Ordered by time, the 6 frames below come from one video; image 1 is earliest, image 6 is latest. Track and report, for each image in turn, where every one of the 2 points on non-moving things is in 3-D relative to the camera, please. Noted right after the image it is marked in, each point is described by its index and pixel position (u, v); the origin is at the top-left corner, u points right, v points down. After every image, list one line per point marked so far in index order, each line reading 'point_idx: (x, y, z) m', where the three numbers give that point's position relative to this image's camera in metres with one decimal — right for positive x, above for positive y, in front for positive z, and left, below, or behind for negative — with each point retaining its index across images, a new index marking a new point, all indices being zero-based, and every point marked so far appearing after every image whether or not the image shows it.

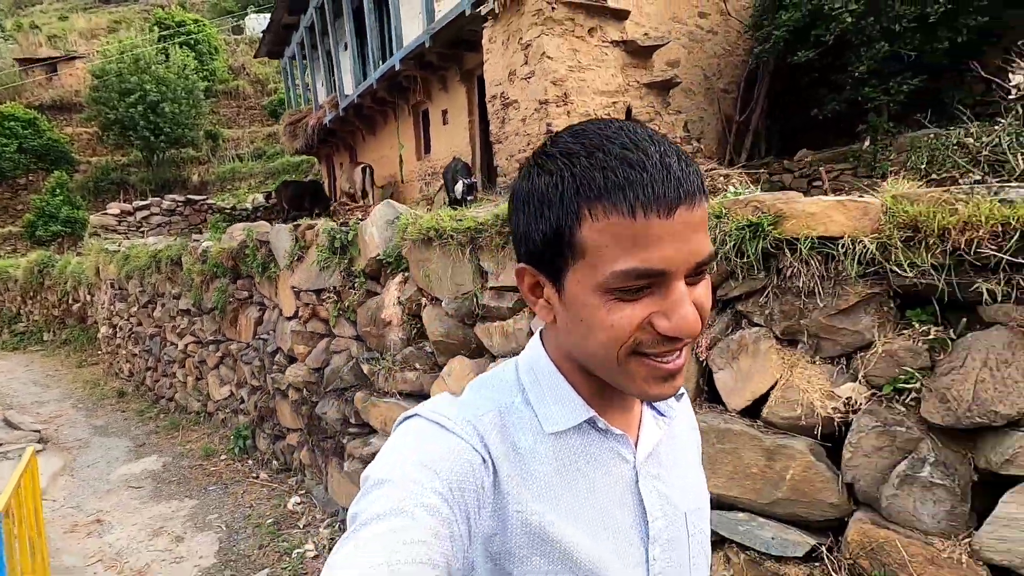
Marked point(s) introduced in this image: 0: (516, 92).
0: (0.0, +1.5, +4.1) m
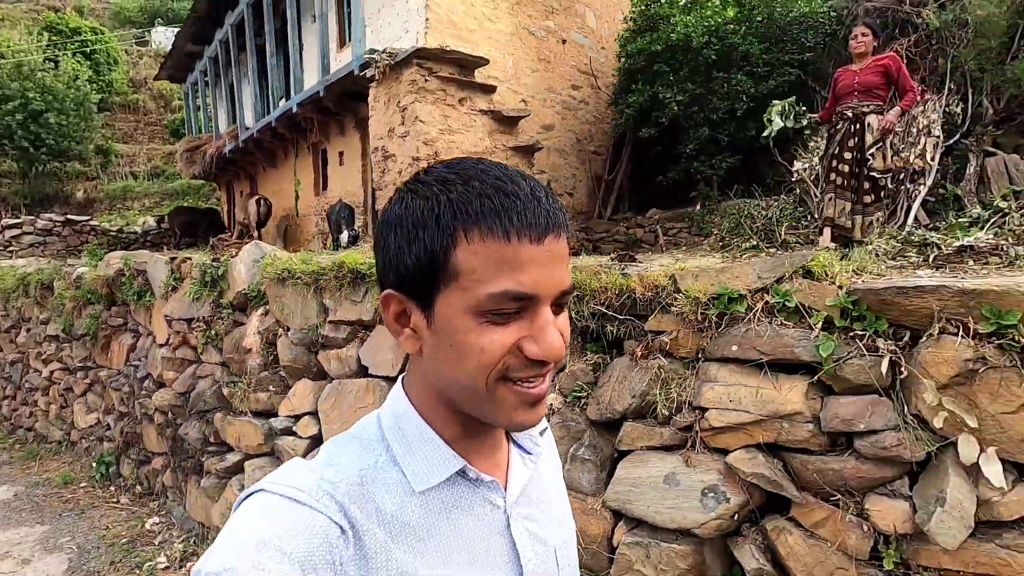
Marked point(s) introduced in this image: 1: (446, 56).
0: (-1.0, +1.2, +4.6) m
1: (-0.5, +1.9, +4.4) m
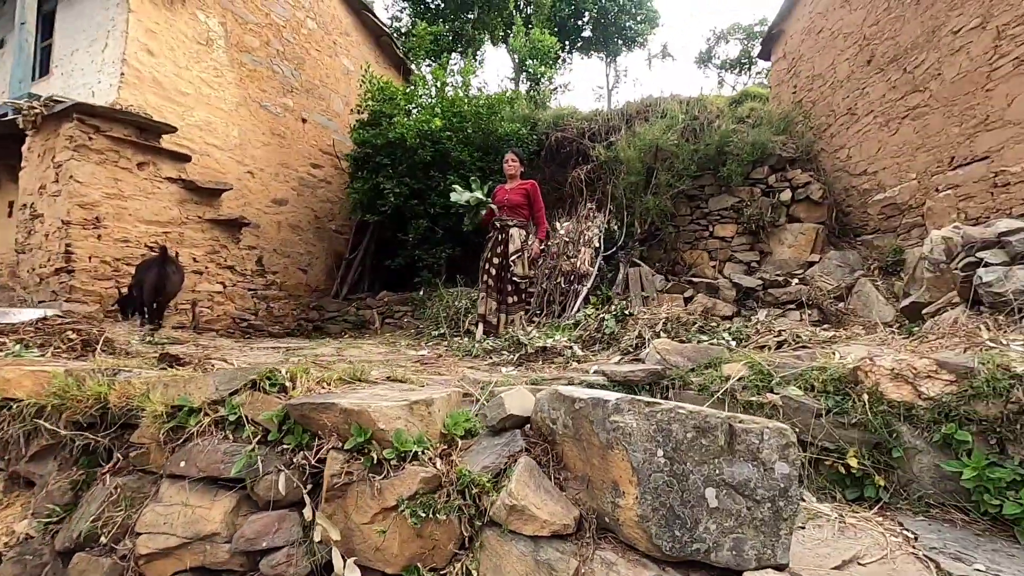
0: (-3.5, +0.6, +3.9) m
1: (-2.9, +1.3, +4.0) m
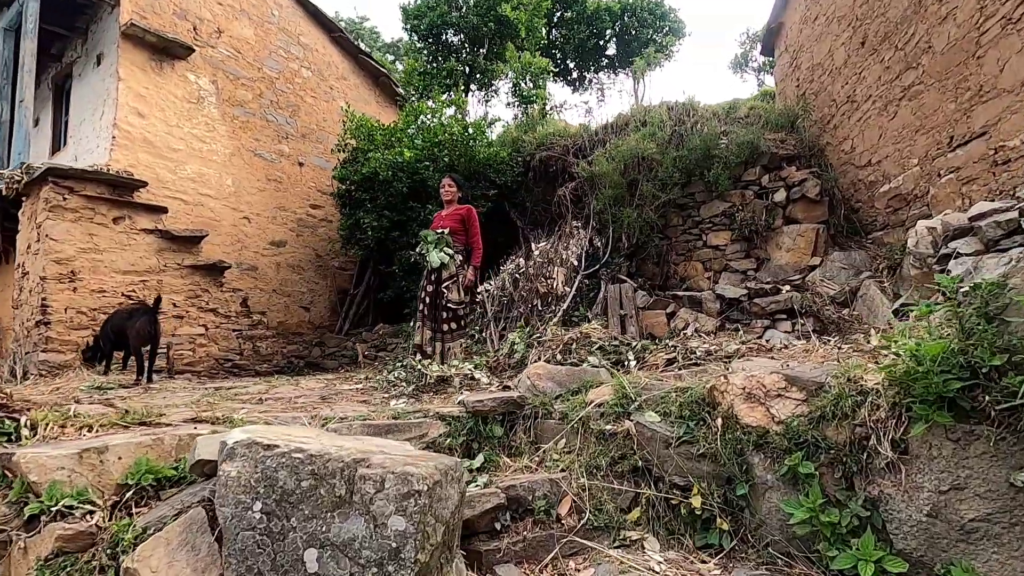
0: (-3.8, +0.2, +4.3) m
1: (-3.4, +0.9, +4.3) m
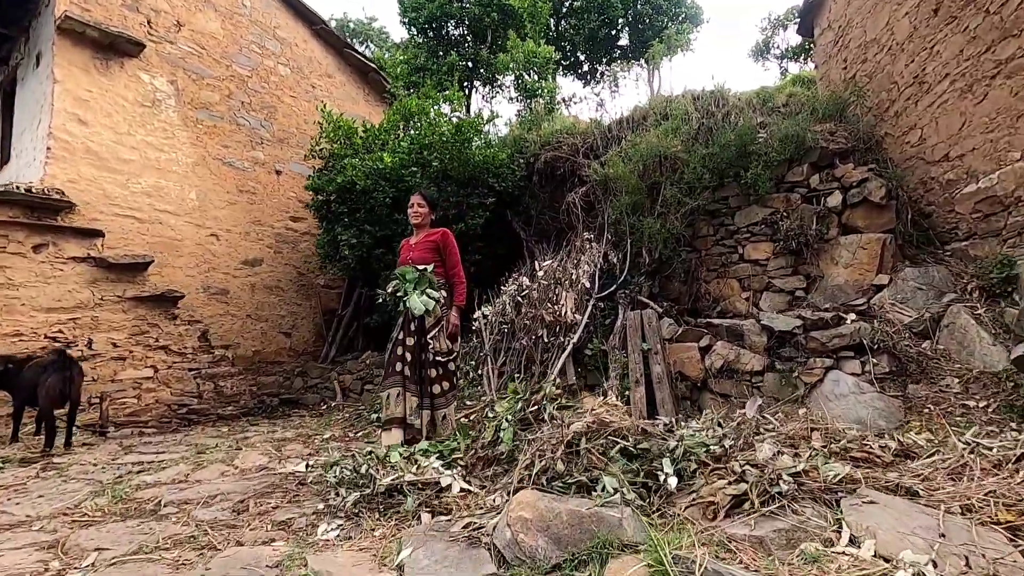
0: (-3.9, -0.1, +3.6) m
1: (-3.4, +0.6, +3.6) m
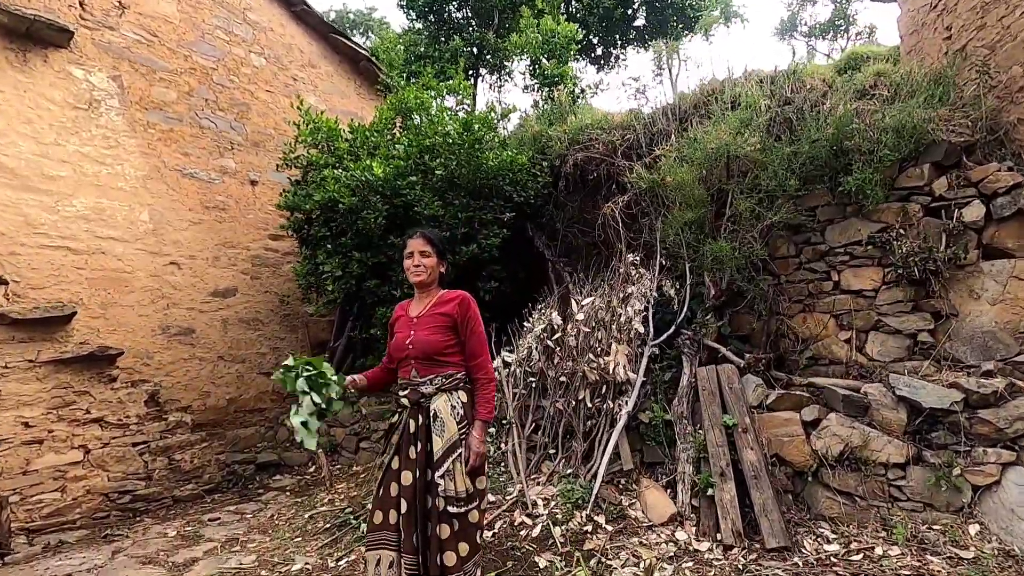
0: (-3.7, -0.5, +2.6) m
1: (-3.2, +0.2, +2.6) m
